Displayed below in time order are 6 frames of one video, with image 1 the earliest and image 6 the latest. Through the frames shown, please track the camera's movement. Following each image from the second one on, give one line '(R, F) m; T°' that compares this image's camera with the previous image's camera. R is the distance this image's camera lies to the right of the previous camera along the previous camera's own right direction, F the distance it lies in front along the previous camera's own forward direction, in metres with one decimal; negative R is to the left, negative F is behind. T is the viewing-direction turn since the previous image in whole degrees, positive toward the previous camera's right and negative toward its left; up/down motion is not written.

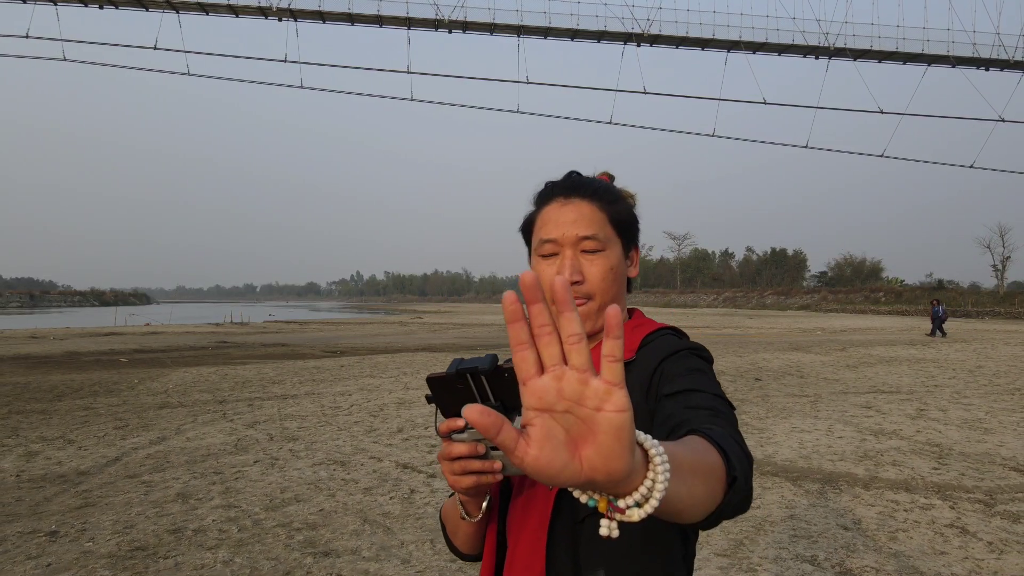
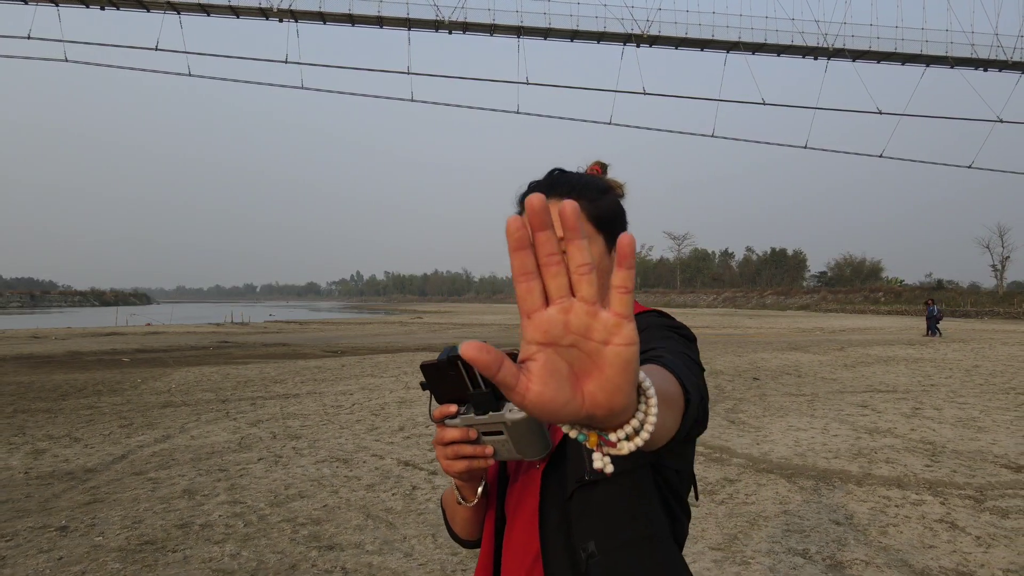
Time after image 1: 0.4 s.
(0.0, -0.1) m; 0°
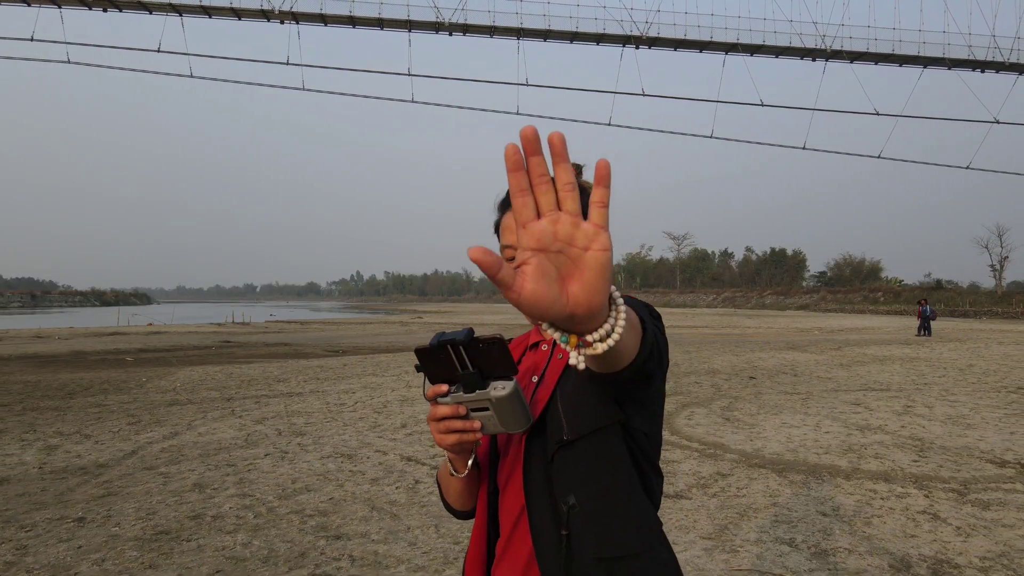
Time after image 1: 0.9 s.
(0.0, -0.1) m; 0°
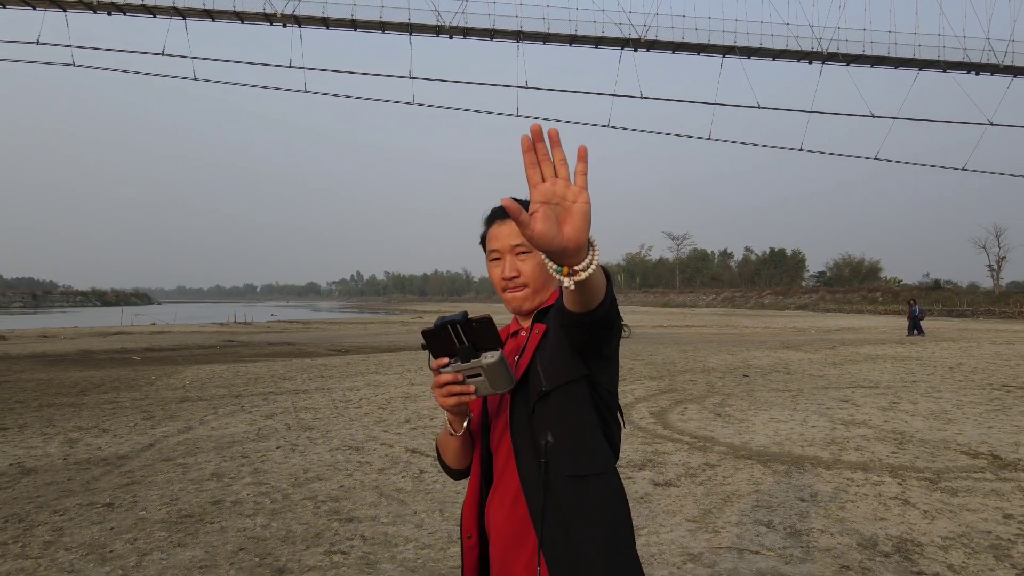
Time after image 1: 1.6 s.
(0.0, -0.3) m; 0°
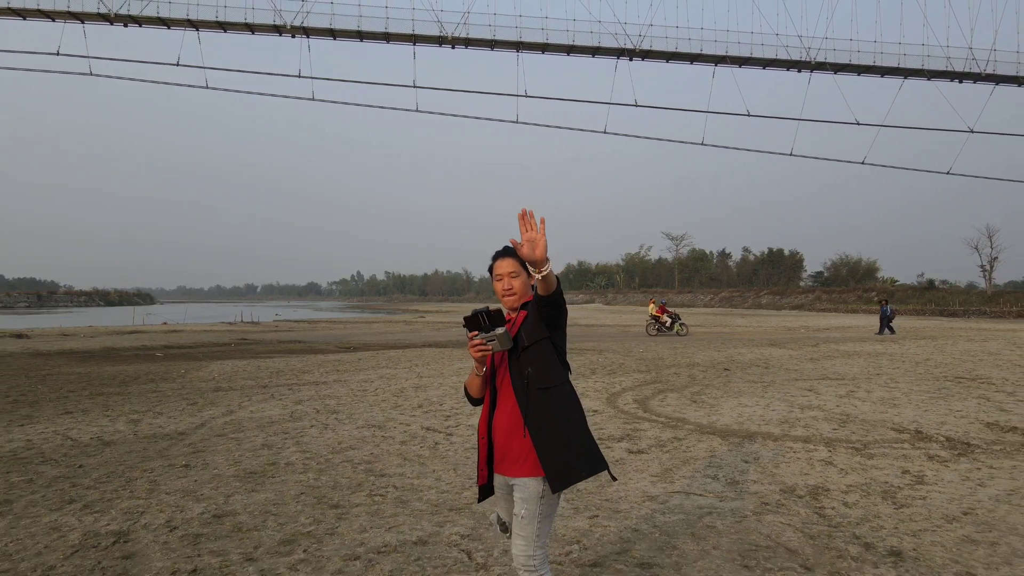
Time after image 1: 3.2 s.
(0.0, -0.9) m; 0°
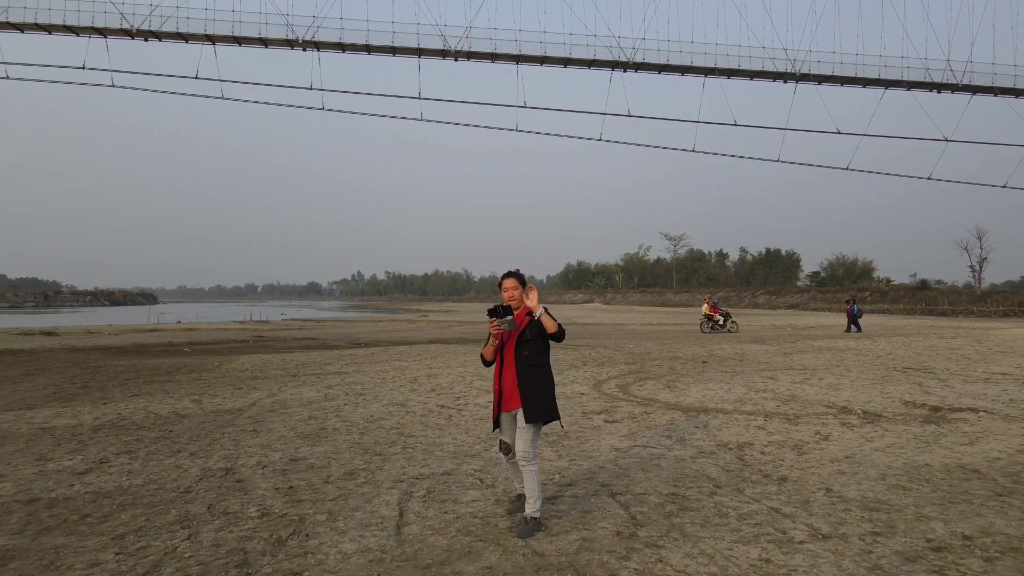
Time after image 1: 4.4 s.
(0.0, -1.2) m; 0°
